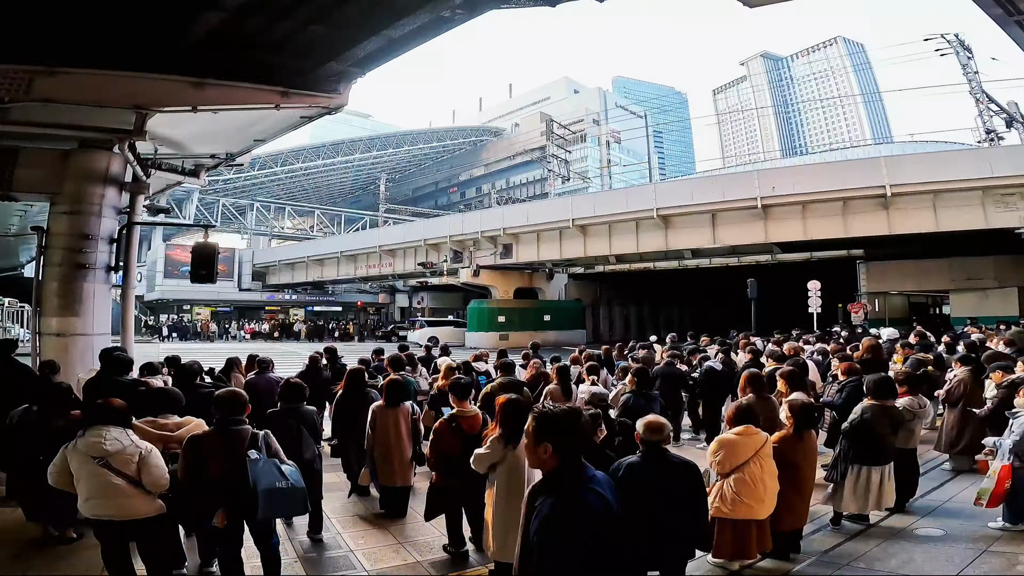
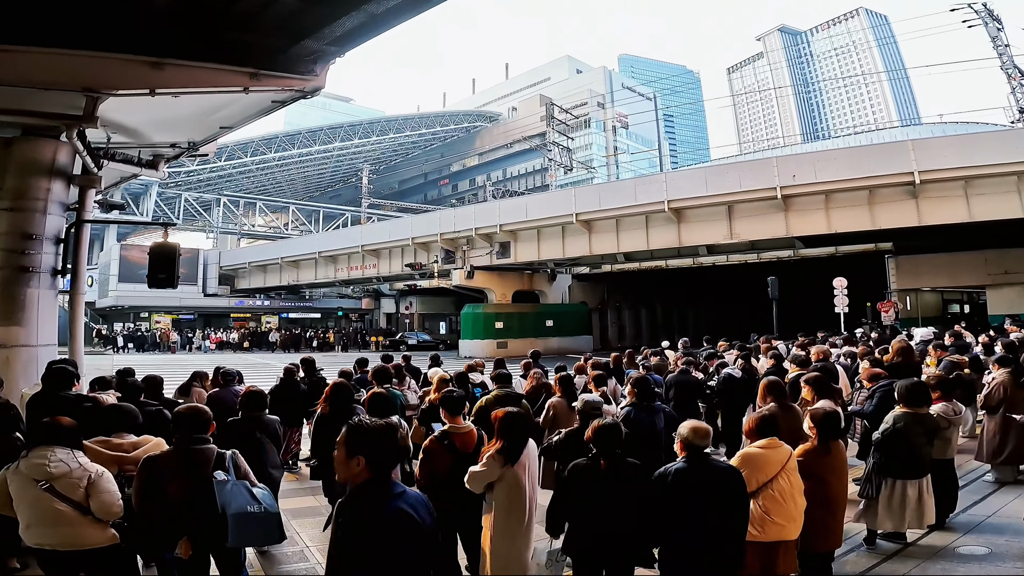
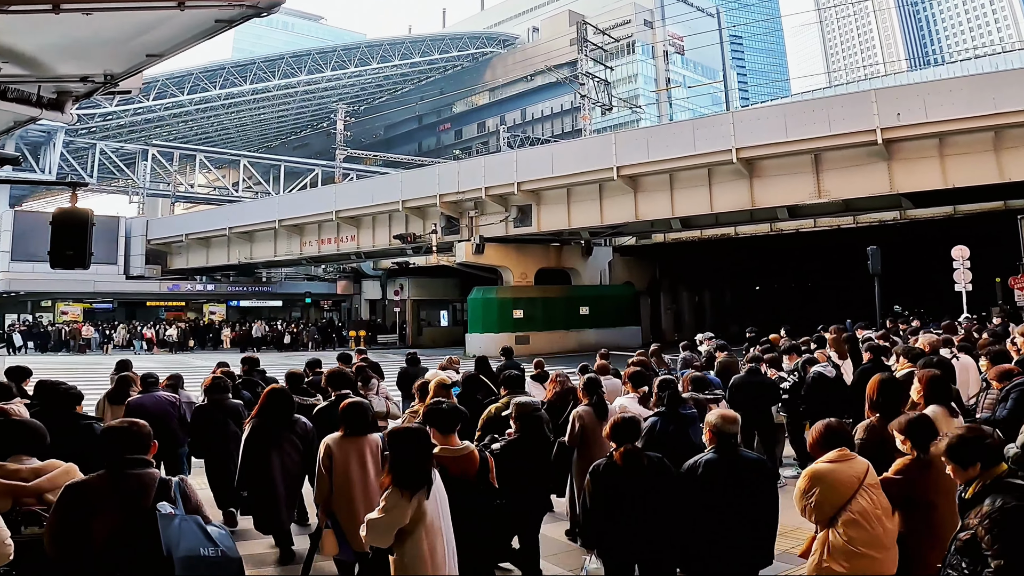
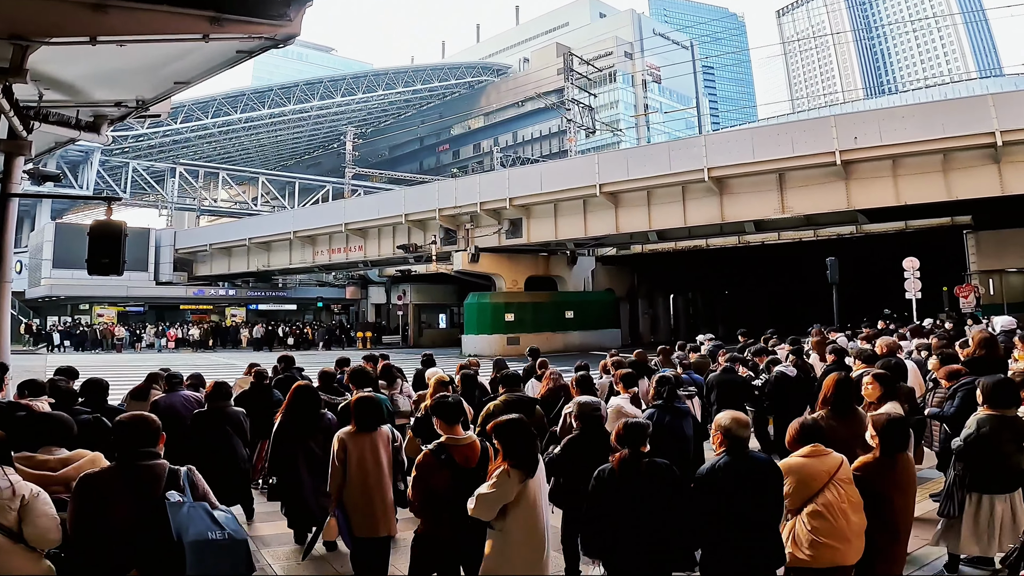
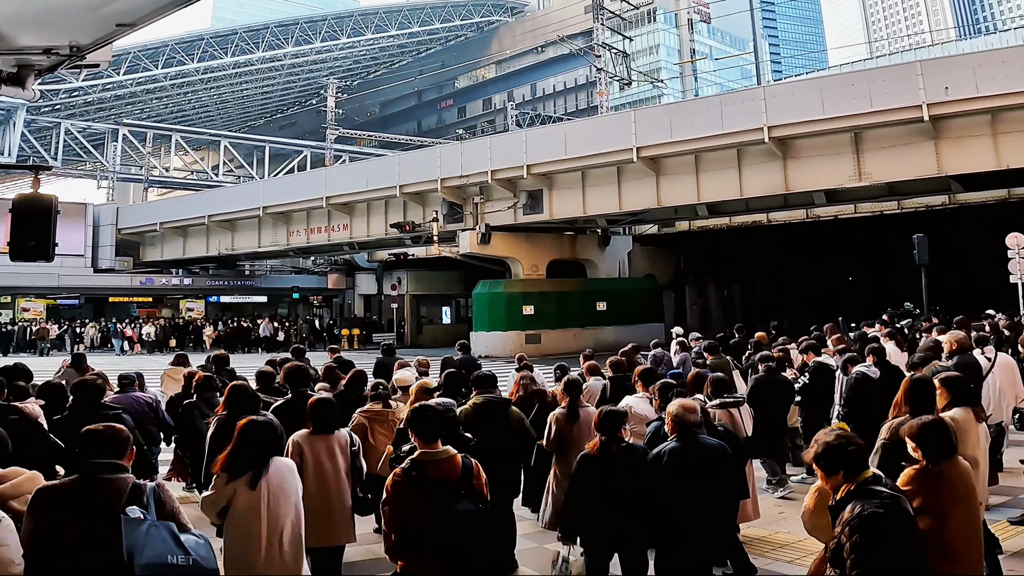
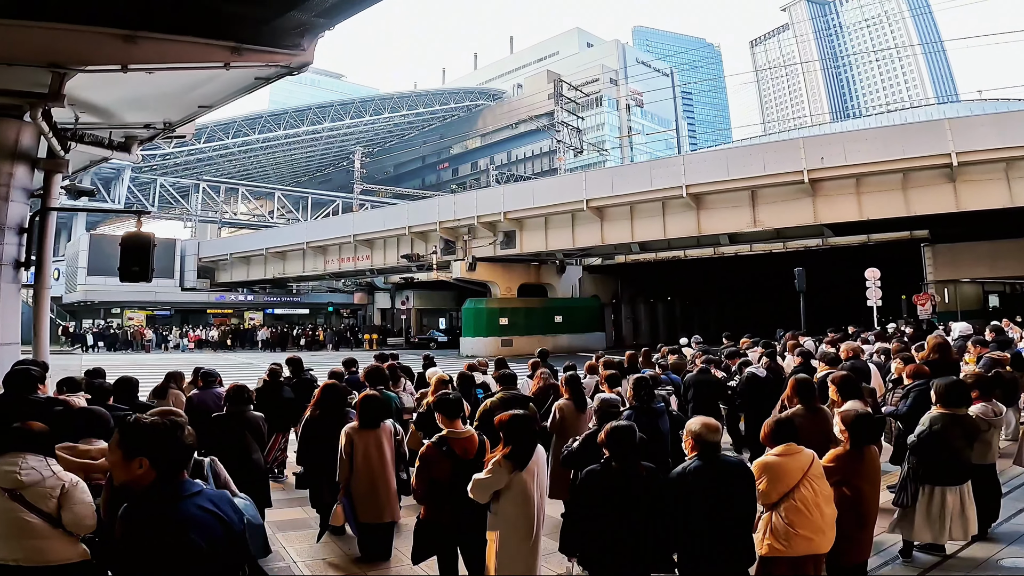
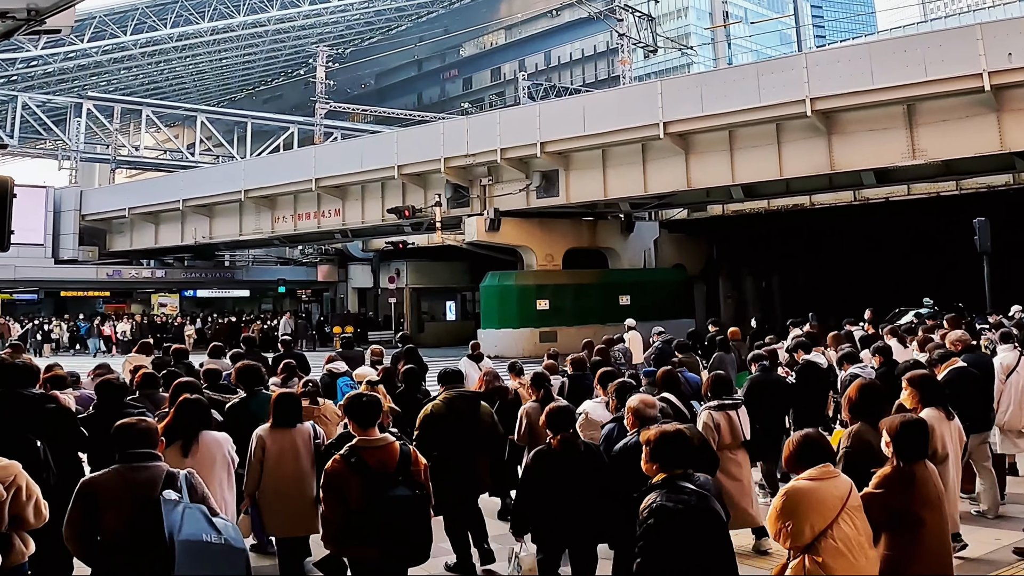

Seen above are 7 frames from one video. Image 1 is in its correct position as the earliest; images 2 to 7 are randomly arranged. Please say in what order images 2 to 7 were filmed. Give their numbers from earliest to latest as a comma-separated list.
2, 6, 4, 3, 5, 7
